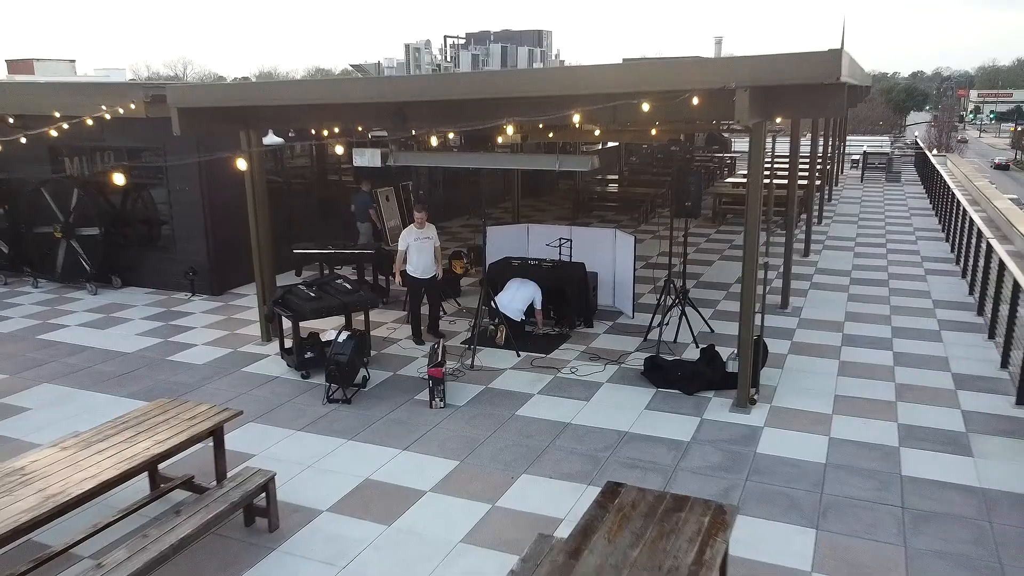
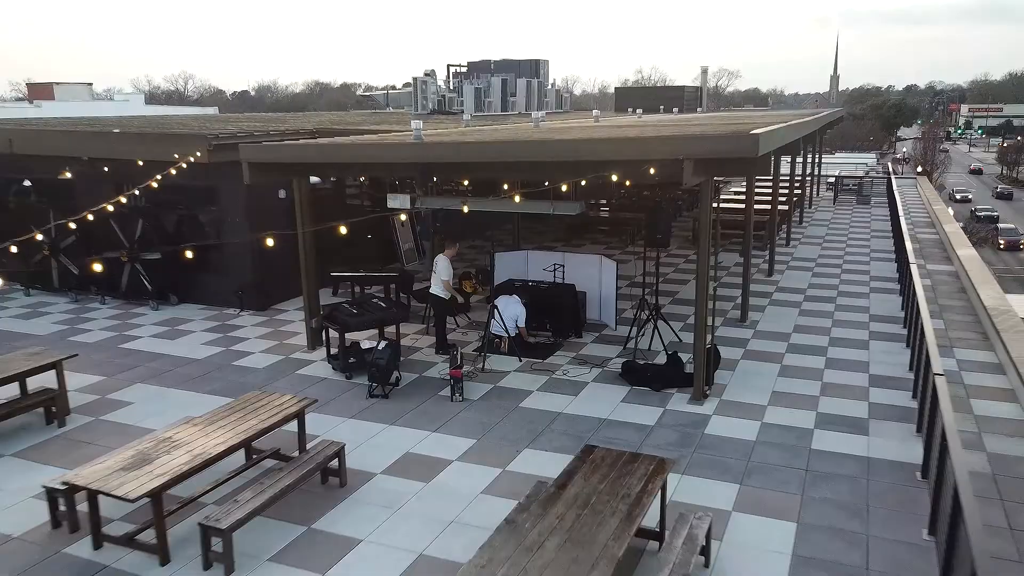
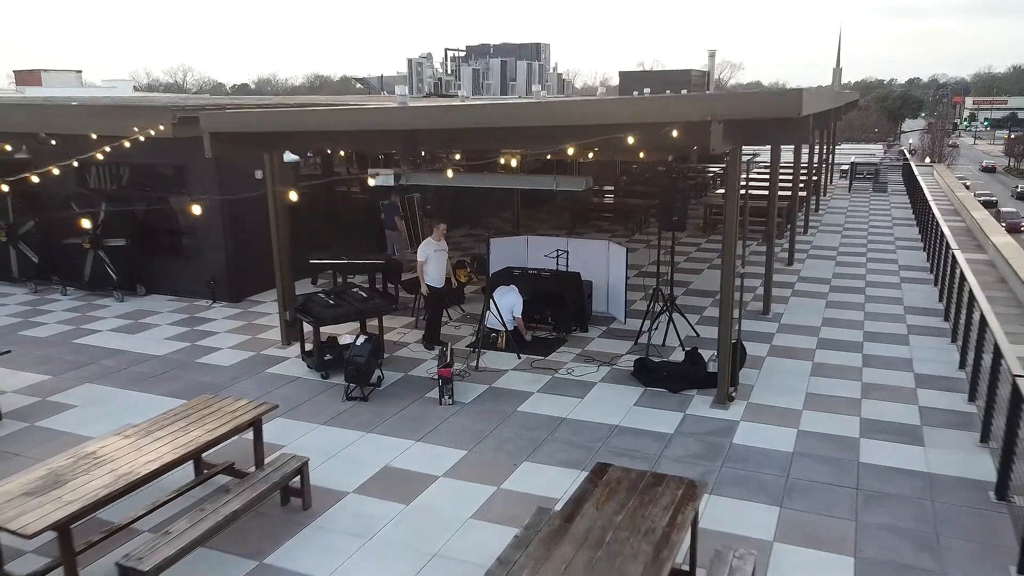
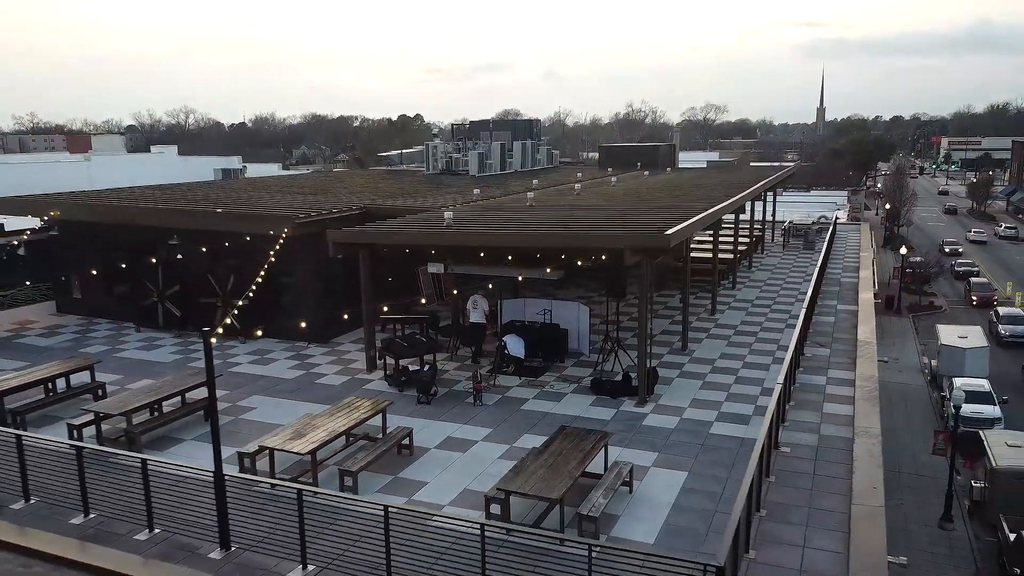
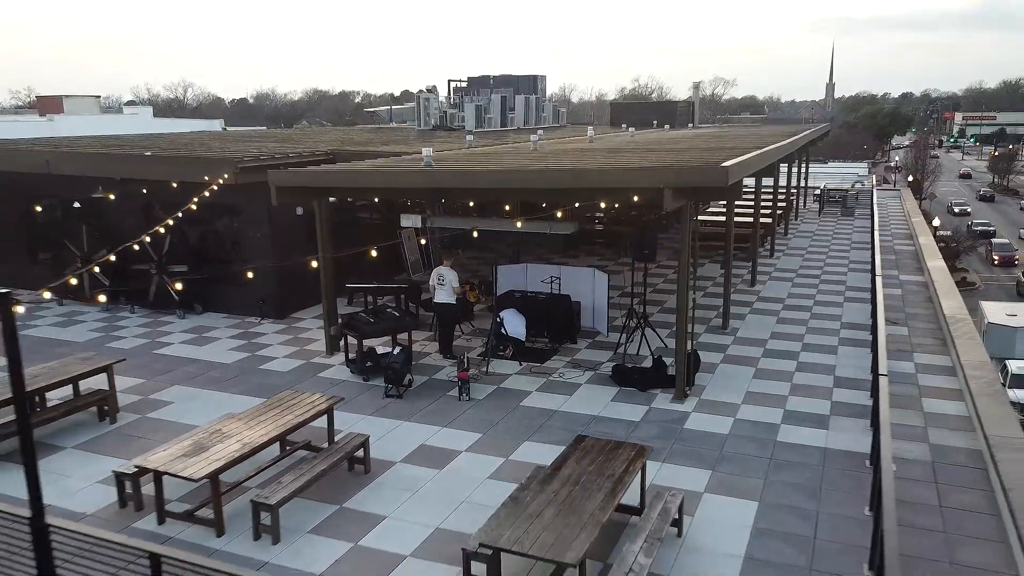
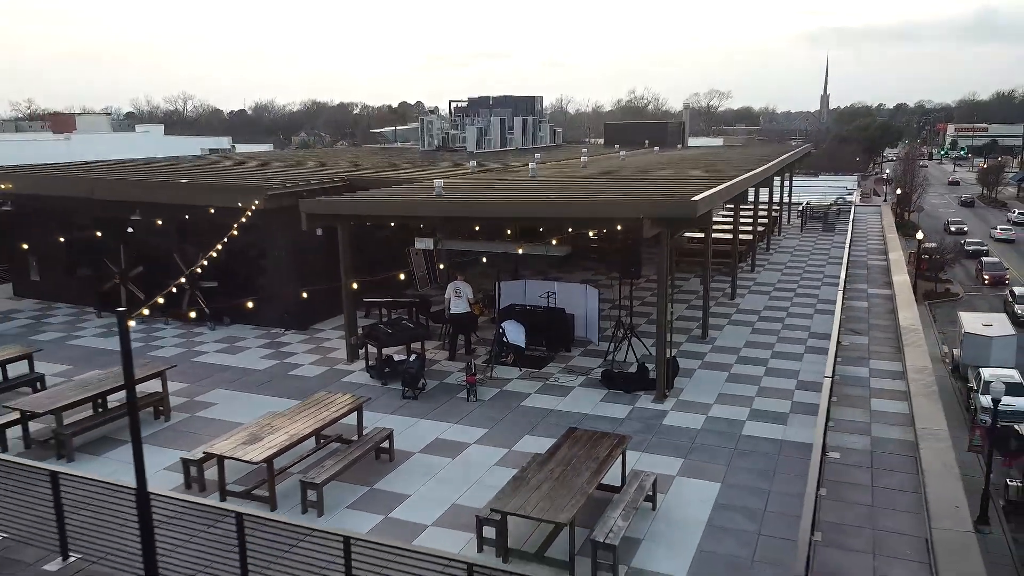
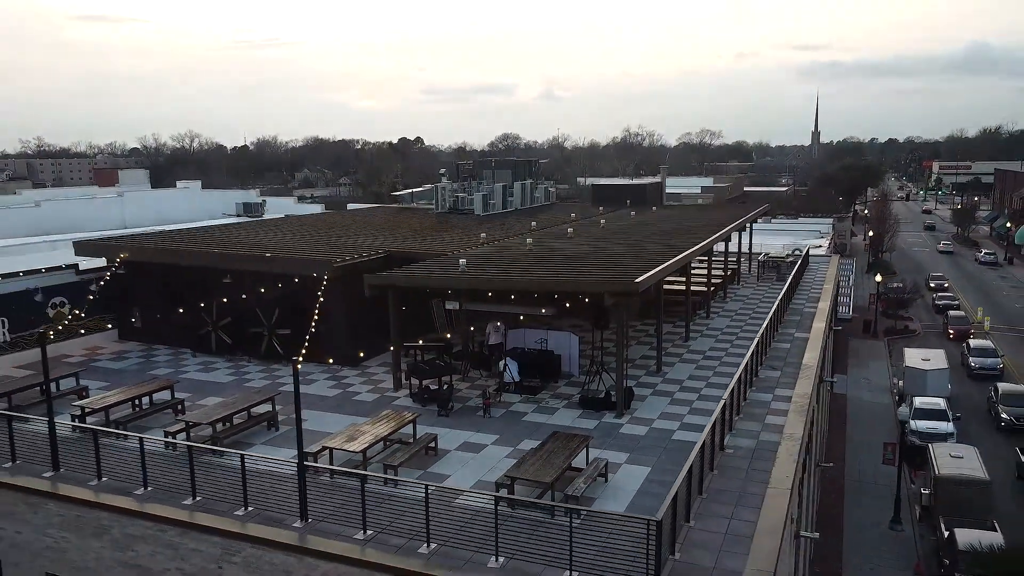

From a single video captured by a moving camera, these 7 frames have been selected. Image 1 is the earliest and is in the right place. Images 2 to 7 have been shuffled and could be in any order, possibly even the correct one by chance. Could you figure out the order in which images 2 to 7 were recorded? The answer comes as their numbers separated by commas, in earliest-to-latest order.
3, 2, 5, 6, 4, 7
